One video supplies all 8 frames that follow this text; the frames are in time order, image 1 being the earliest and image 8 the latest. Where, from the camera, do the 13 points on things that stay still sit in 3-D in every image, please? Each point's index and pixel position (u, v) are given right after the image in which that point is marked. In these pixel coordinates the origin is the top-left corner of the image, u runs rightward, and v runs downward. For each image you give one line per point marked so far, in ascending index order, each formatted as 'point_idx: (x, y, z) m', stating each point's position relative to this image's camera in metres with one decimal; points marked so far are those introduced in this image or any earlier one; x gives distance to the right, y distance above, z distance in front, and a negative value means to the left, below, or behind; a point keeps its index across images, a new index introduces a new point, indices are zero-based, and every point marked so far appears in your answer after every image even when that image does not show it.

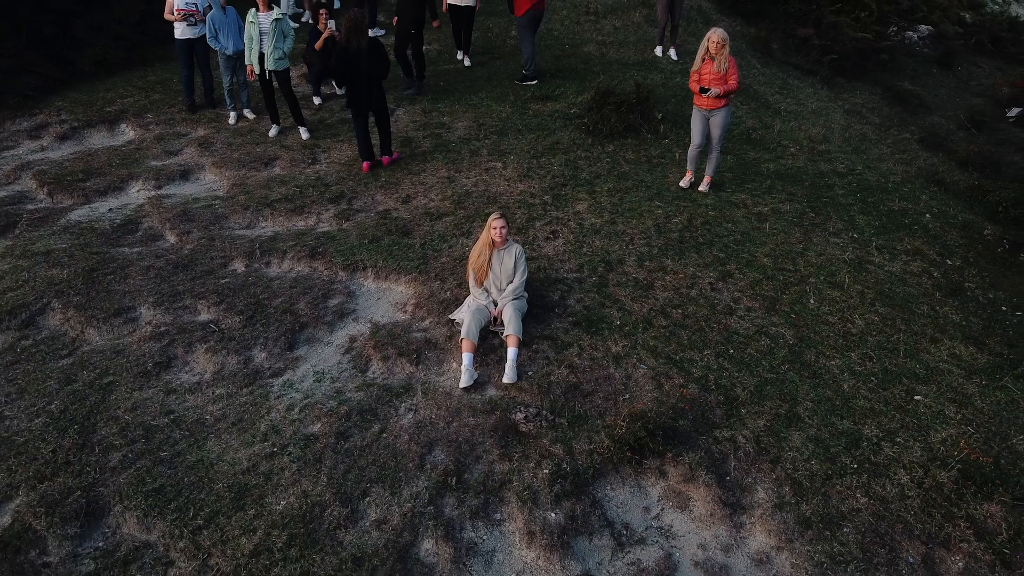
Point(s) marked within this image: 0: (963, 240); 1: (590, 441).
0: (+5.3, +0.6, +8.4) m
1: (+0.6, -1.1, +5.2) m
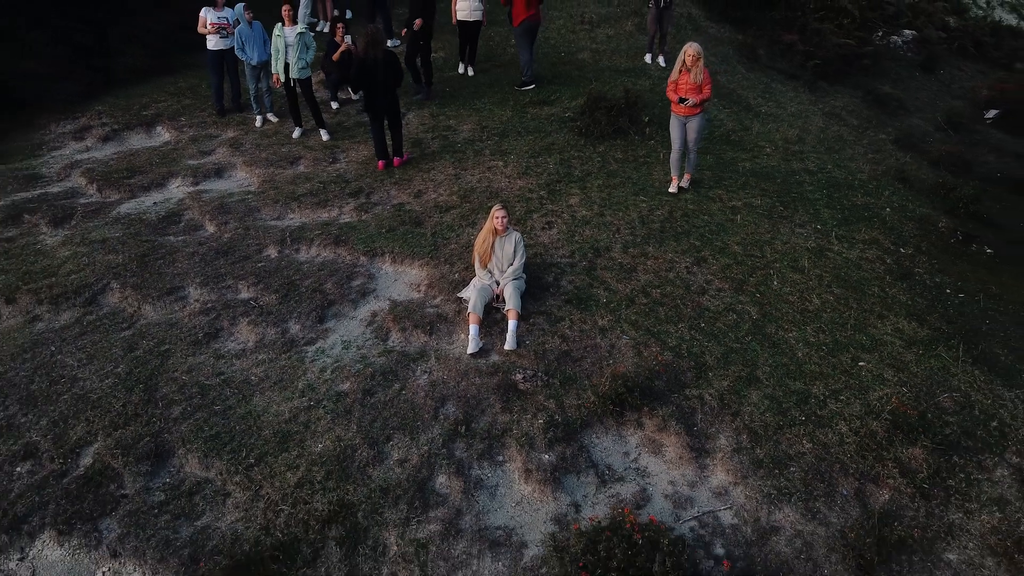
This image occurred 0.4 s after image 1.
0: (+5.3, +0.7, +9.3) m
1: (+0.6, -0.9, +6.1) m
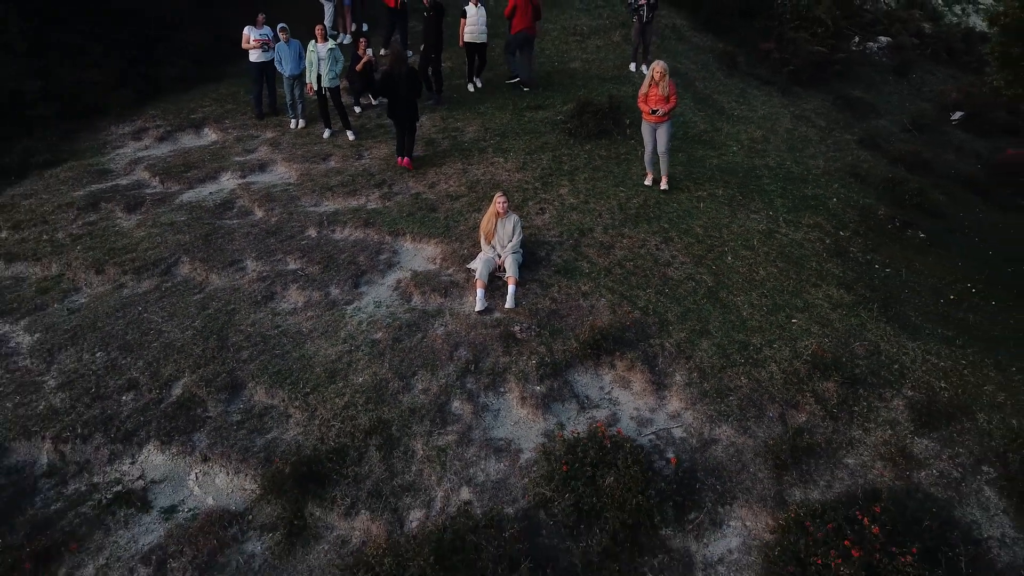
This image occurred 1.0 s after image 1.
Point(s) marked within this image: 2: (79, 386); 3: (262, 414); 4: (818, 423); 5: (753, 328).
0: (+5.2, +1.1, +10.9) m
1: (+0.6, -0.6, +7.7) m
2: (-4.5, -1.0, +7.5) m
3: (-2.5, -1.2, +7.1) m
4: (+3.0, -1.3, +7.1) m
5: (+2.7, -0.4, +8.1) m
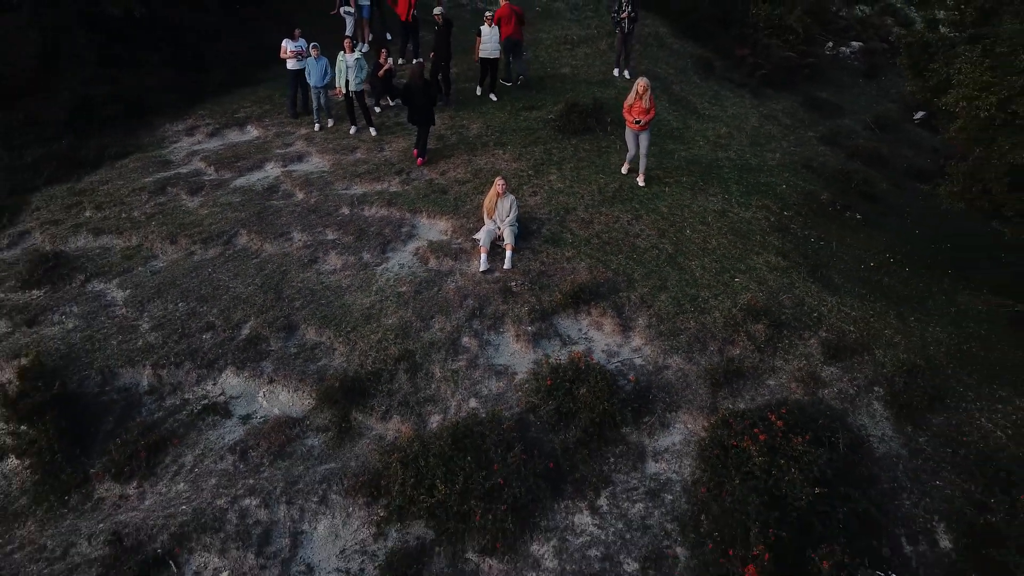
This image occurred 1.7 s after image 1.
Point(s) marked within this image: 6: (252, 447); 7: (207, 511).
0: (+5.2, +1.6, +12.9) m
1: (+0.5, -0.1, +9.7) m
2: (-4.5, -0.5, +9.5) m
3: (-2.5, -0.8, +9.1) m
4: (+3.0, -0.8, +9.1) m
5: (+2.7, 0.0, +10.1) m
6: (-3.0, -1.8, +8.3) m
7: (-3.2, -2.4, +7.7) m
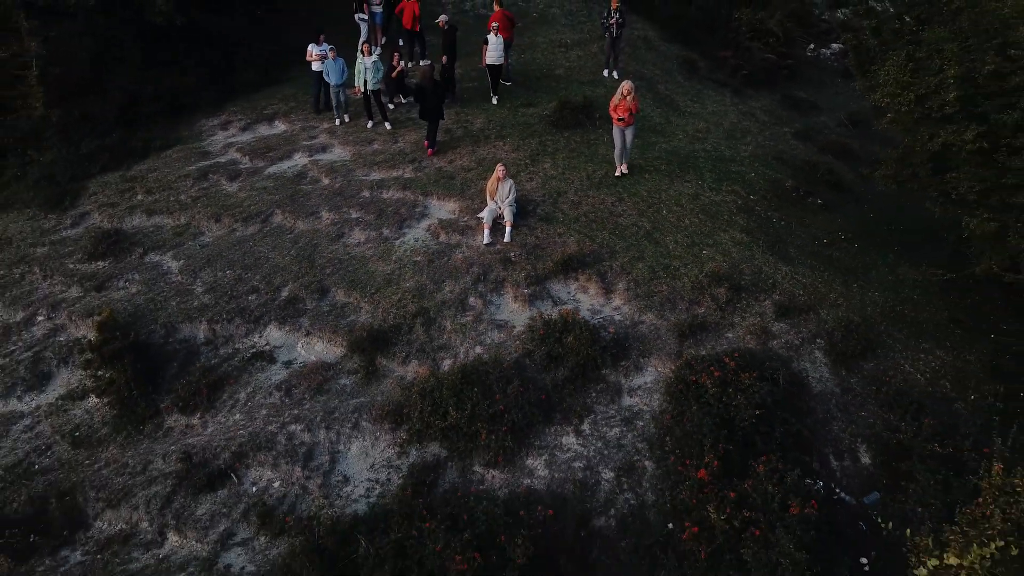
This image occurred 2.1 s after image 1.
0: (+5.2, +2.0, +14.6) m
1: (+0.5, +0.4, +11.4) m
2: (-4.5, 0.0, +11.2) m
3: (-2.5, -0.3, +10.8) m
4: (+3.0, -0.3, +10.8) m
5: (+2.7, +0.5, +11.8) m
6: (-3.0, -1.3, +9.9) m
7: (-3.3, -1.9, +9.3) m
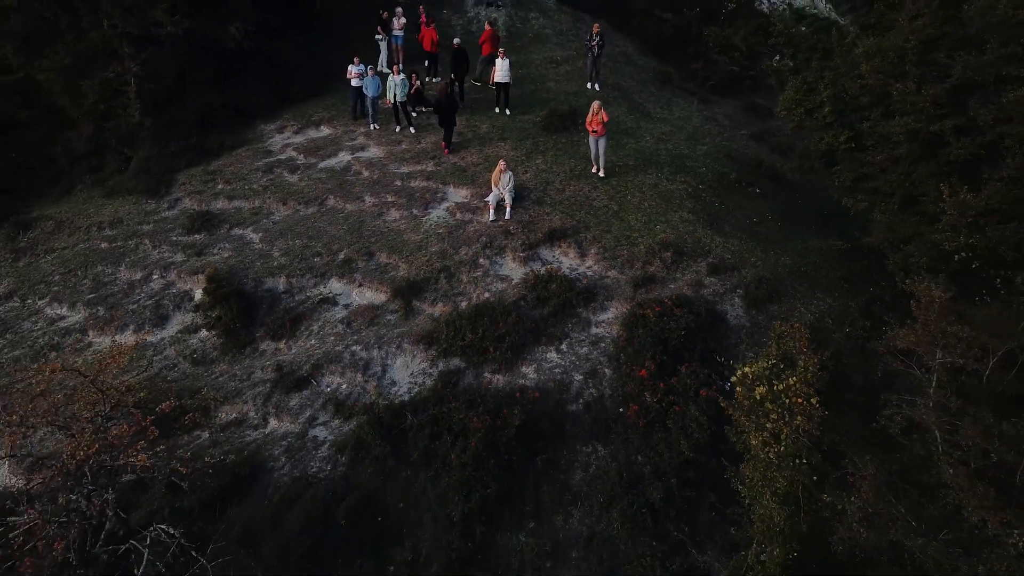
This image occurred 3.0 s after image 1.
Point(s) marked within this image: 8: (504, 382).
0: (+5.2, +2.8, +18.3) m
1: (+0.5, +1.1, +15.1) m
2: (-4.5, +0.7, +14.9) m
3: (-2.5, +0.4, +14.5) m
4: (+3.0, +0.4, +14.5) m
5: (+2.6, +1.3, +15.5) m
6: (-3.0, -0.6, +13.6) m
7: (-3.3, -1.2, +13.1) m
8: (-0.1, -1.6, +12.4) m
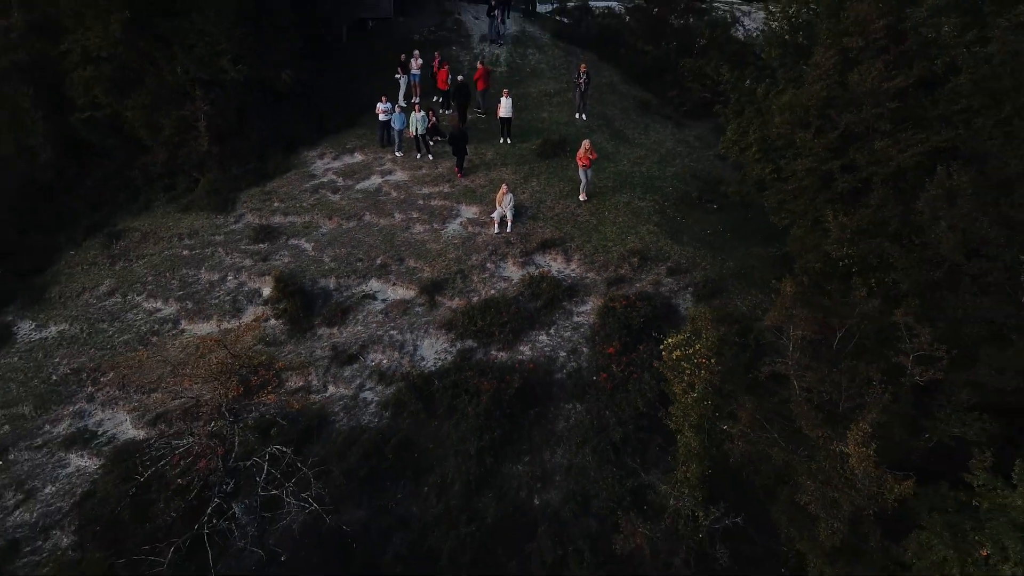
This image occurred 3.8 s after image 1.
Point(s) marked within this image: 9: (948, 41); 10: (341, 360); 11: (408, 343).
0: (+5.2, +2.8, +22.3) m
1: (+0.5, +1.2, +19.1) m
2: (-4.5, +0.7, +18.9) m
3: (-2.5, +0.5, +18.5) m
4: (+3.0, +0.4, +18.5) m
5: (+2.7, +1.3, +19.5) m
6: (-3.0, -0.6, +17.6) m
7: (-3.3, -1.1, +17.1) m
8: (-0.1, -1.6, +16.4) m
9: (+8.7, +4.9, +14.3) m
10: (-3.9, -1.7, +16.5) m
11: (-2.5, -1.3, +16.9) m
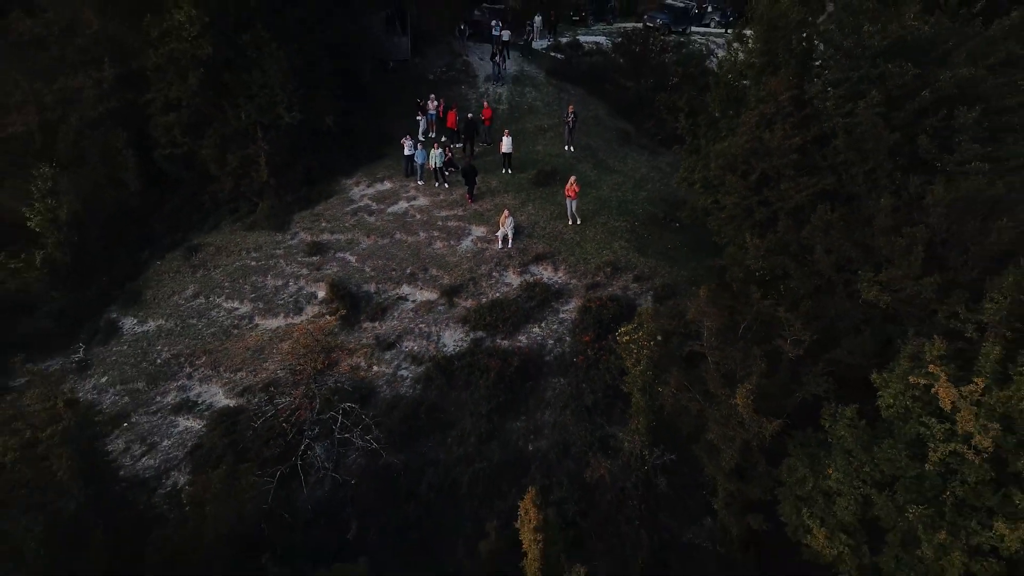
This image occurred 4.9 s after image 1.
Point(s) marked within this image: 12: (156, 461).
0: (+5.2, +2.7, +27.5) m
1: (+0.5, +1.0, +24.3) m
2: (-4.5, +0.6, +24.1) m
3: (-2.5, +0.4, +23.8) m
4: (+3.0, +0.3, +23.8) m
5: (+2.7, +1.2, +24.7) m
6: (-3.0, -0.7, +22.9) m
7: (-3.2, -1.3, +22.3) m
8: (-0.1, -1.7, +21.7) m
9: (+8.7, +4.8, +19.6) m
10: (-3.9, -1.8, +21.8) m
11: (-2.4, -1.4, +22.2) m
12: (-9.6, -4.7, +19.6) m
